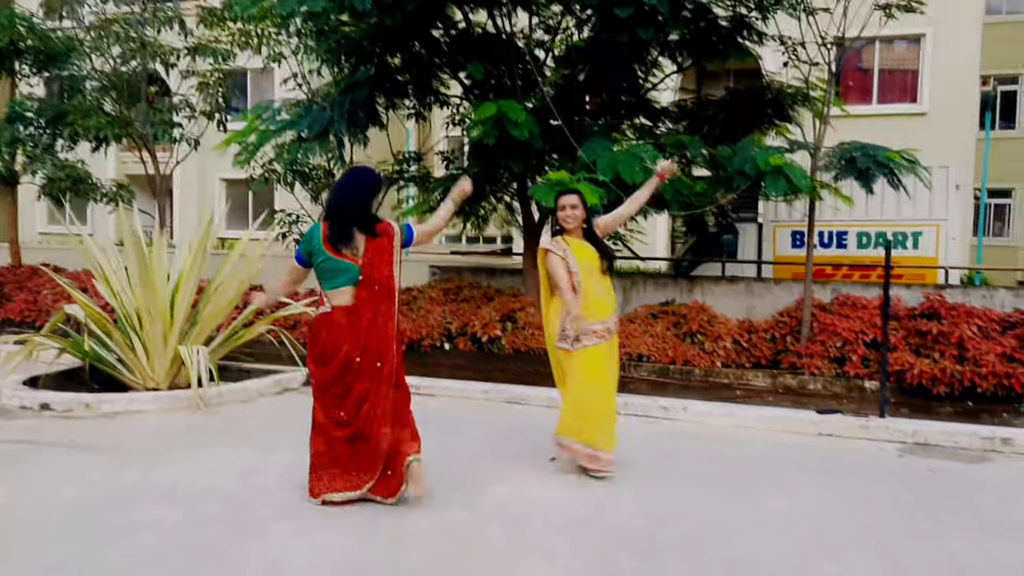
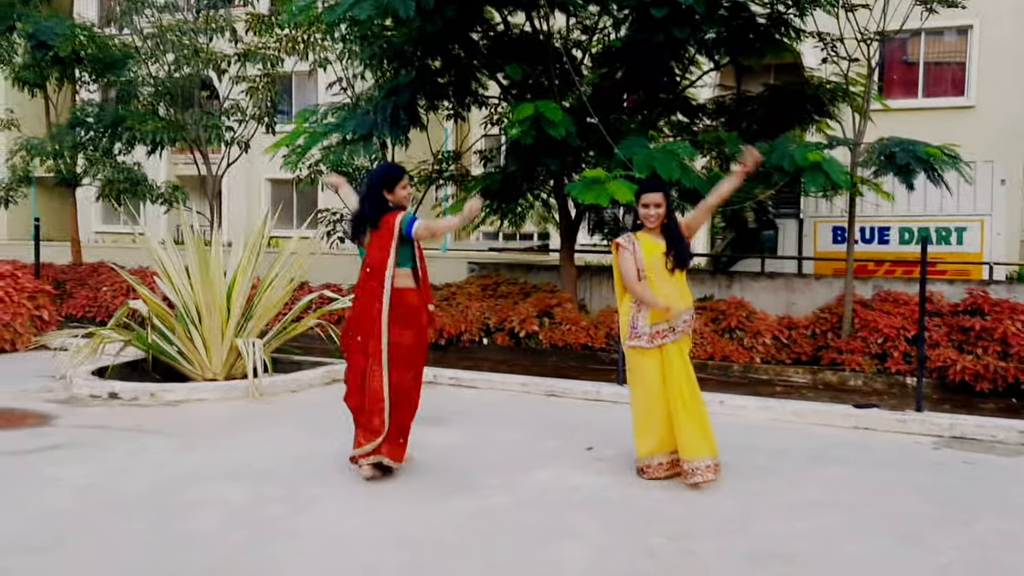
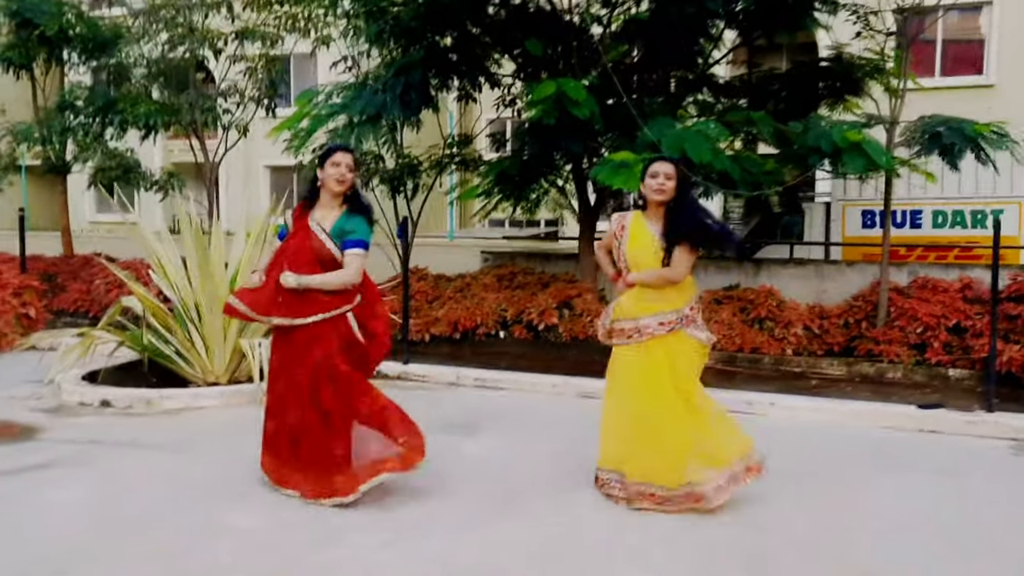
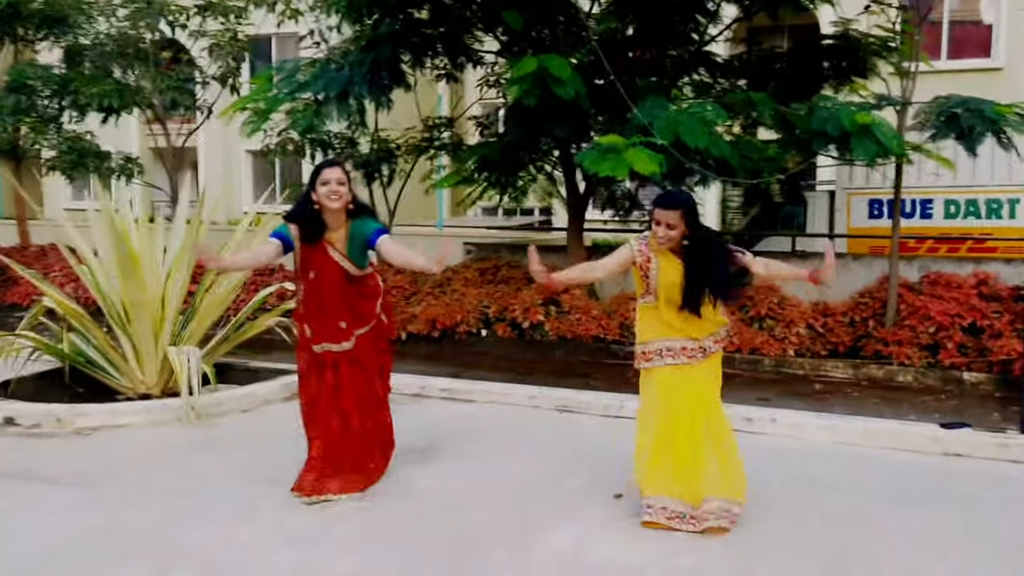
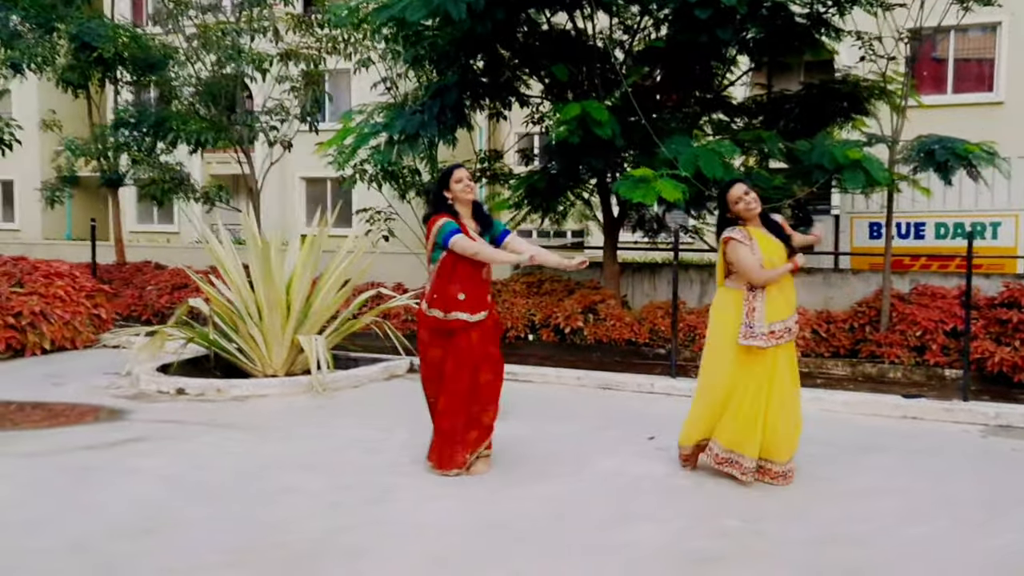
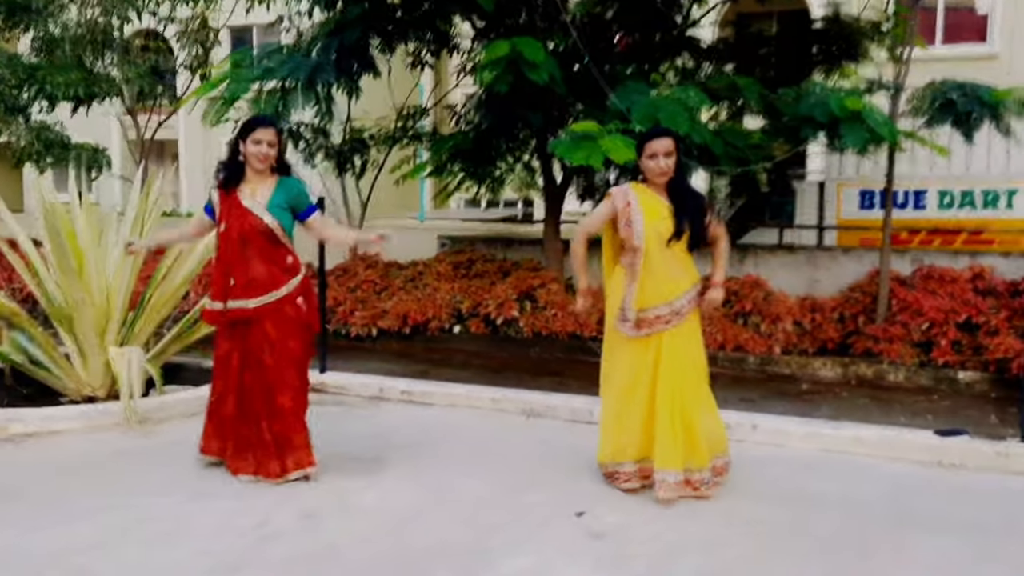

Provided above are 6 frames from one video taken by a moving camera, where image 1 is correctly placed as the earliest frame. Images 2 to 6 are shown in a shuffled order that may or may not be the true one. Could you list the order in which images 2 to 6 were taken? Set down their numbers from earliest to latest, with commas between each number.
2, 5, 3, 4, 6
